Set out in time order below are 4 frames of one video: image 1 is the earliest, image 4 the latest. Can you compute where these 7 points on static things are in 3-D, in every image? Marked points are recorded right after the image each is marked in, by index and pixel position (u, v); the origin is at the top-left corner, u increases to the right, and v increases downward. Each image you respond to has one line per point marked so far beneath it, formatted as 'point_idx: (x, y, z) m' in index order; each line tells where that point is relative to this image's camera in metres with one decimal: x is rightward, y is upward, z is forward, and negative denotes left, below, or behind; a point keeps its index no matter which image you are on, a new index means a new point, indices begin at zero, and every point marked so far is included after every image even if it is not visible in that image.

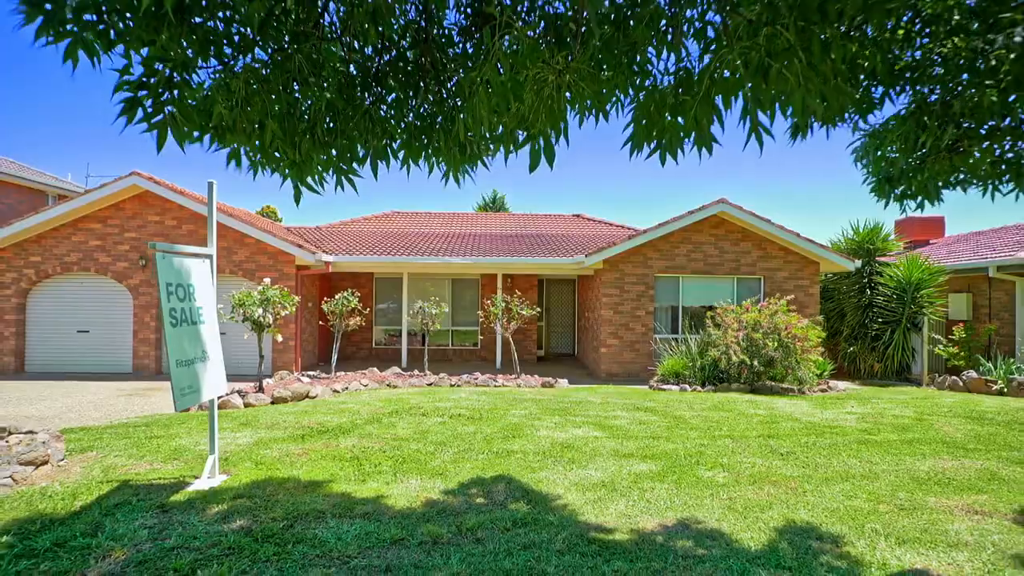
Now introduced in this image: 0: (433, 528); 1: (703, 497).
0: (-0.6, -1.8, +4.1) m
1: (+1.7, -1.8, +4.7) m
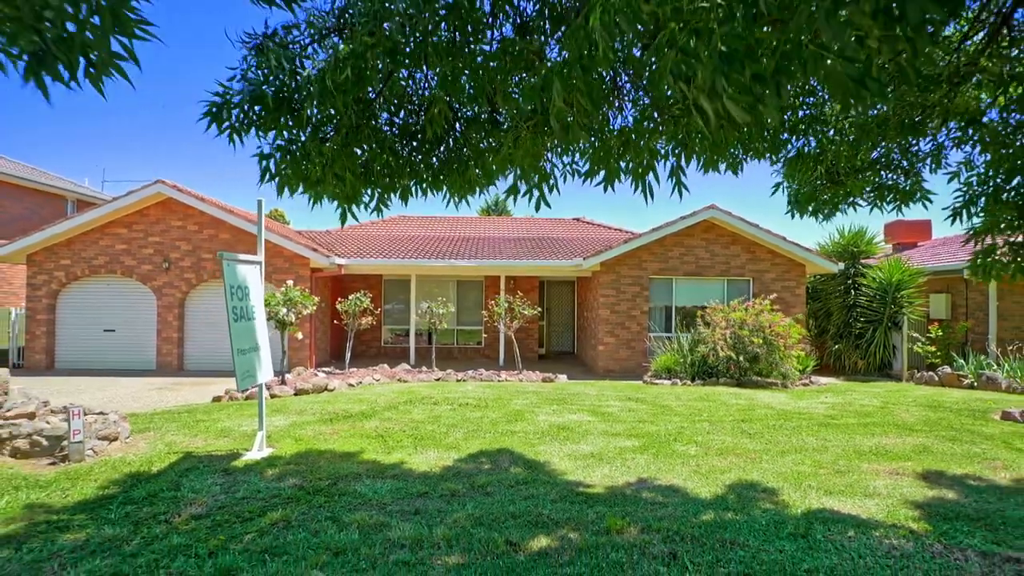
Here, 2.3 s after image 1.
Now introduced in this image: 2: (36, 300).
0: (-0.6, -1.8, +5.0) m
1: (+1.7, -1.8, +5.6) m
2: (-13.6, -0.4, +15.4) m
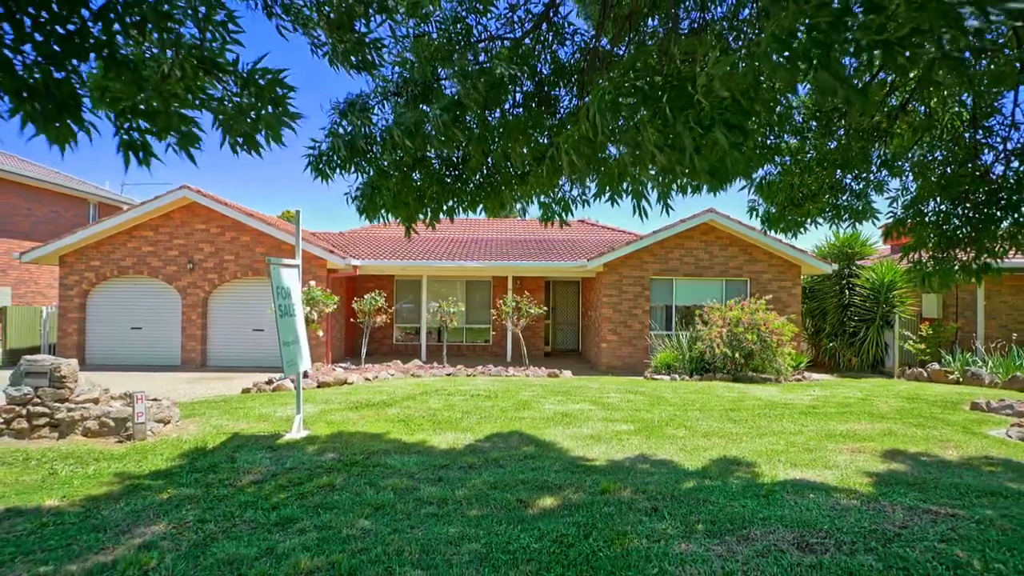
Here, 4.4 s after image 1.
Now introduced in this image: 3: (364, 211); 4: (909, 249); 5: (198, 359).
0: (-0.5, -1.8, +5.8) m
1: (+1.8, -1.8, +6.4) m
2: (-13.4, -0.3, +16.3) m
3: (-1.1, +0.5, +3.8) m
4: (+3.3, +0.4, +4.4) m
5: (-9.4, -2.1, +16.2) m
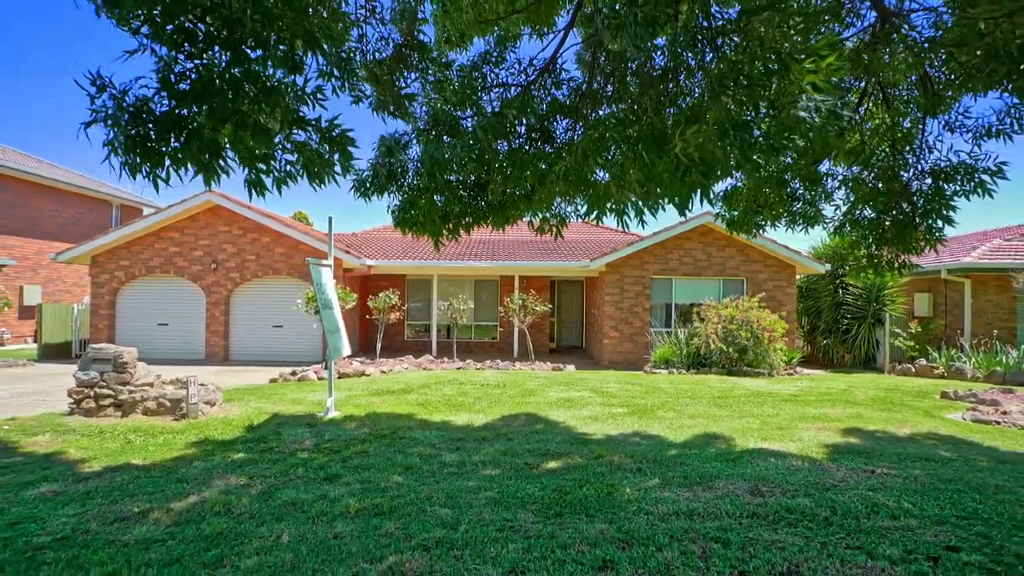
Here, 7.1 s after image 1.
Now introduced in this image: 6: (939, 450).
0: (-0.4, -1.8, +6.6) m
1: (+1.9, -1.8, +7.2) m
2: (-13.2, -0.3, +17.4) m
3: (-1.0, +0.6, +4.7) m
4: (+3.4, +0.4, +5.3) m
5: (-9.2, -2.1, +17.2) m
6: (+4.5, -1.7, +5.6) m
